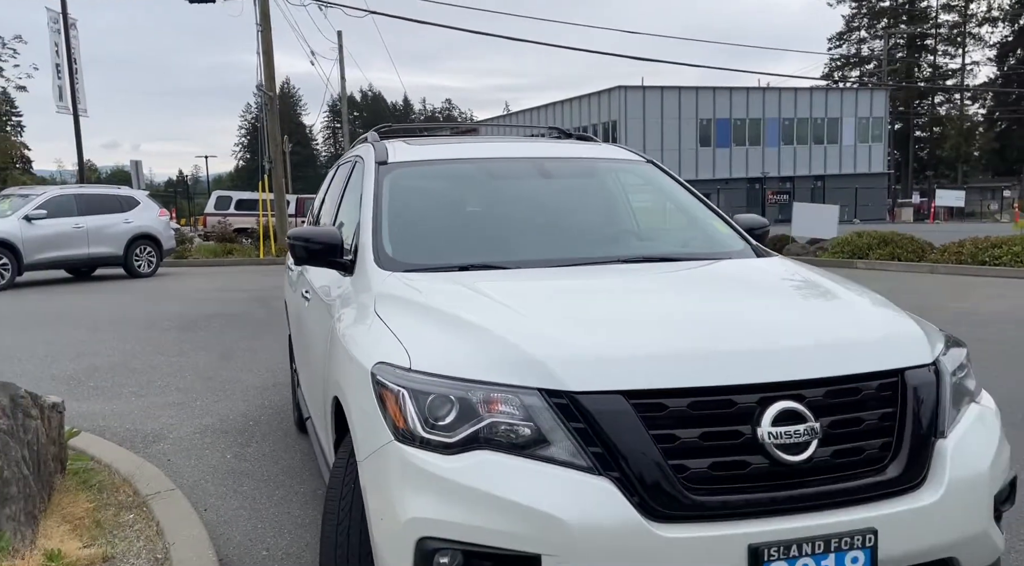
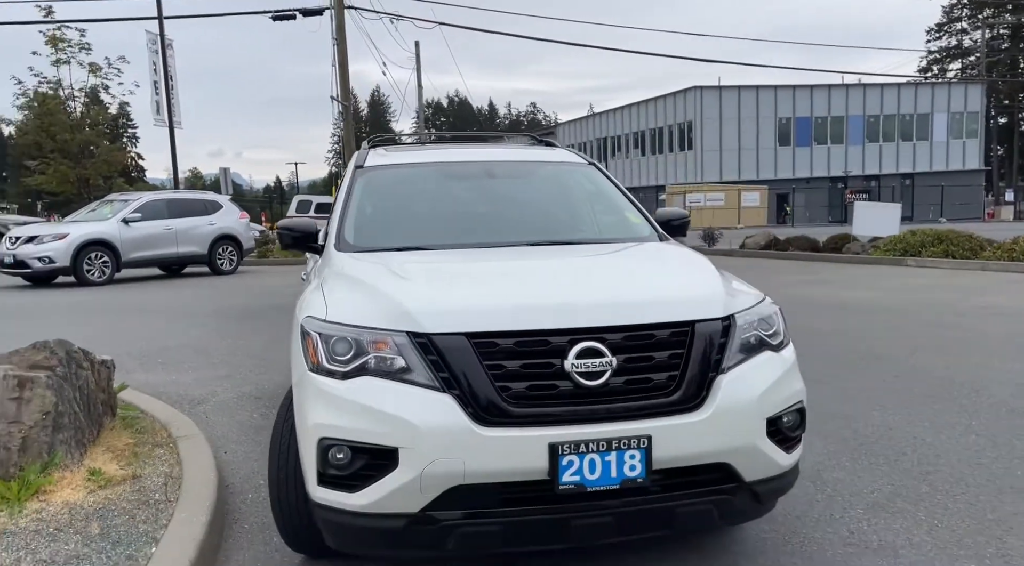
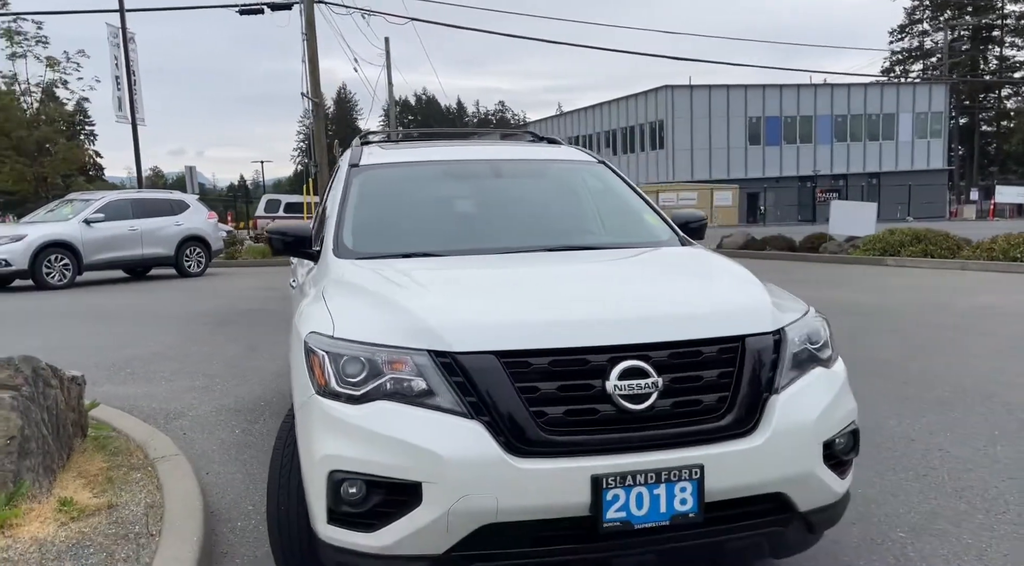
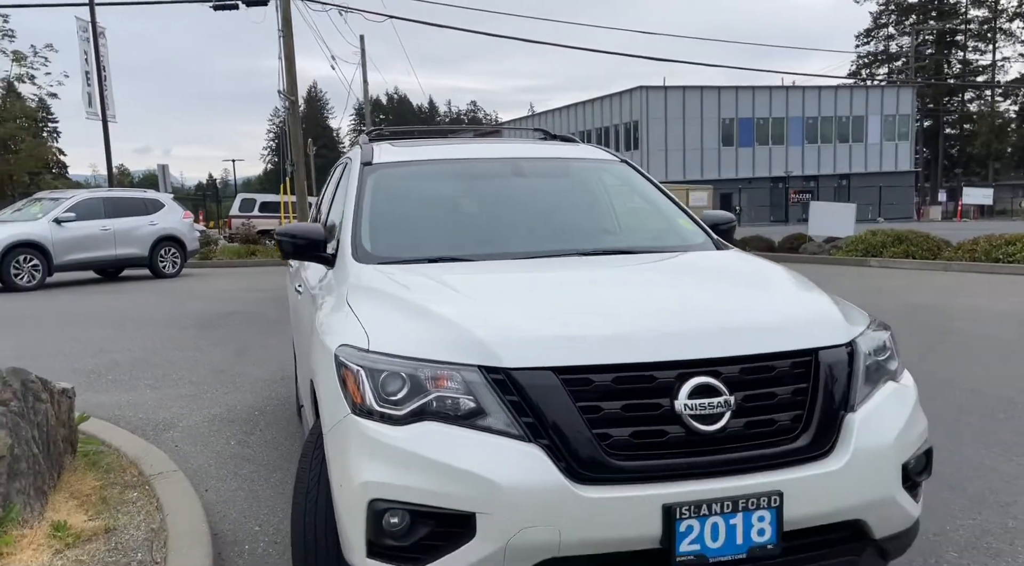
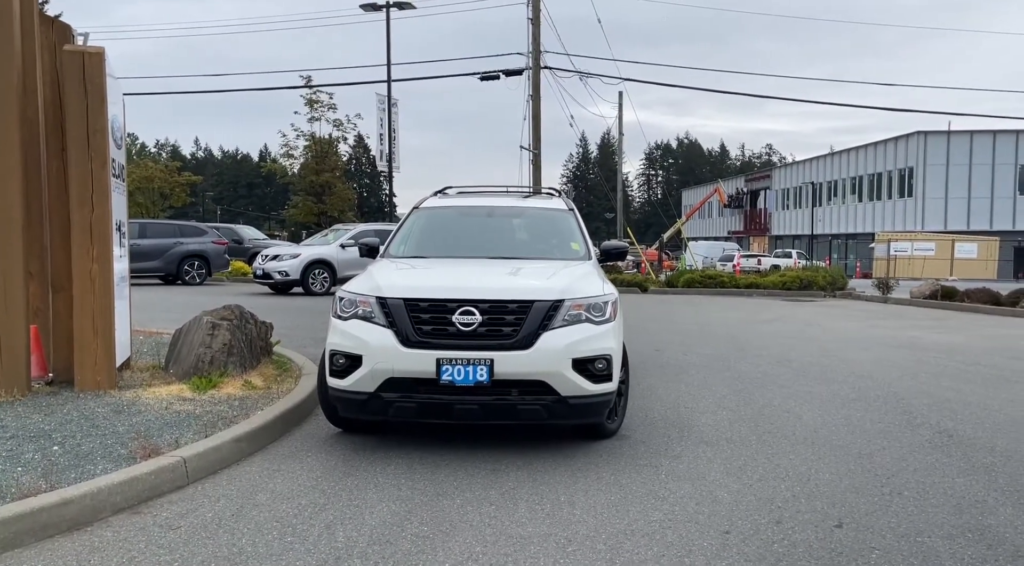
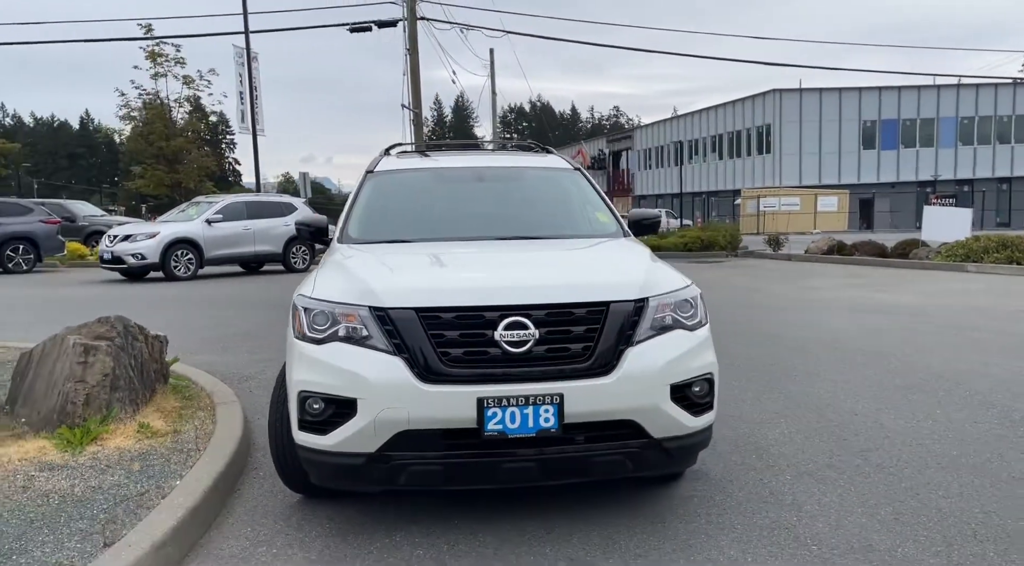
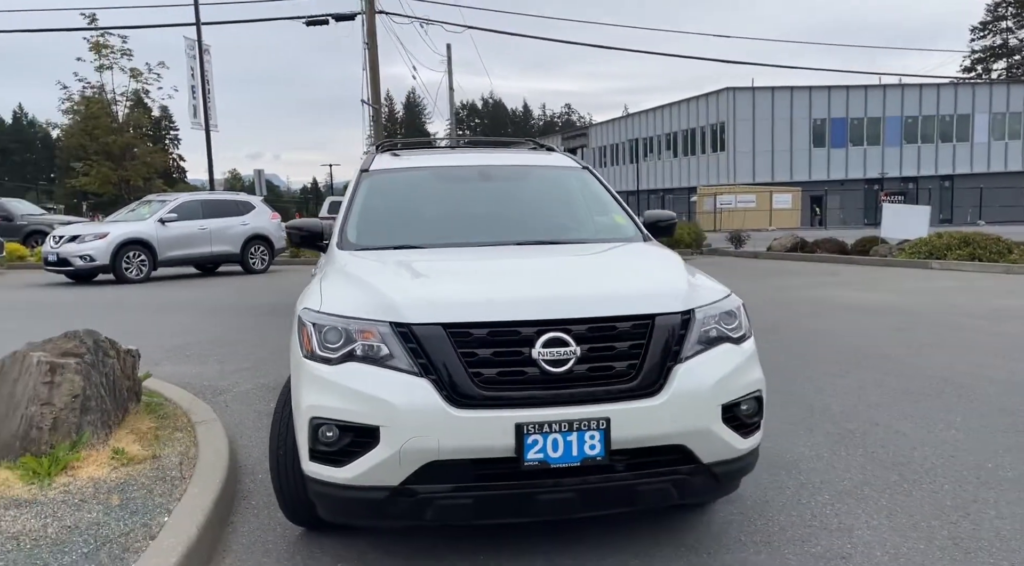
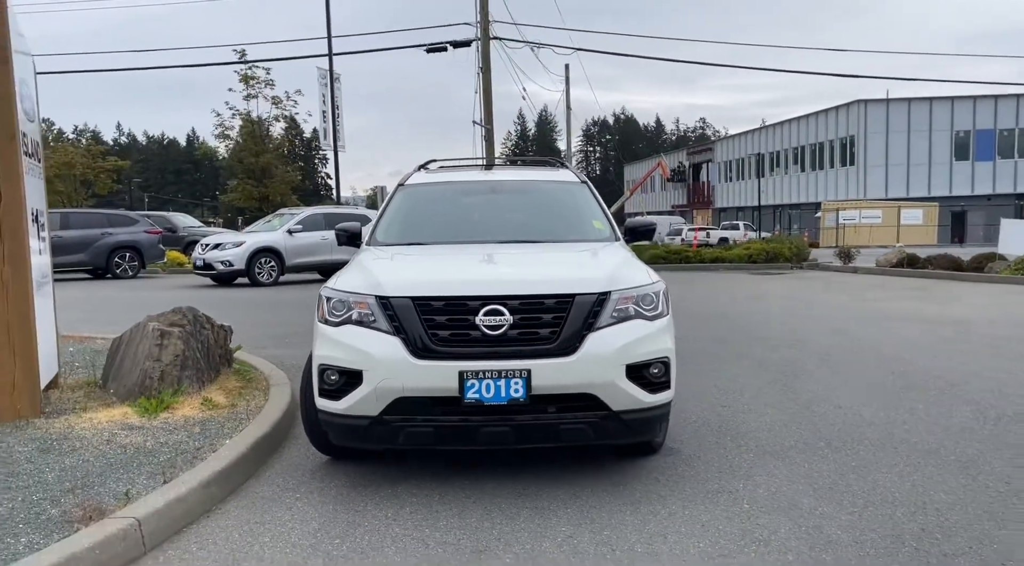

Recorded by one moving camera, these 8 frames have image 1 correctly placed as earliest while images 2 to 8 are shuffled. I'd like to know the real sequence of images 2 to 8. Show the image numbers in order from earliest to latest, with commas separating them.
4, 3, 2, 7, 6, 8, 5
